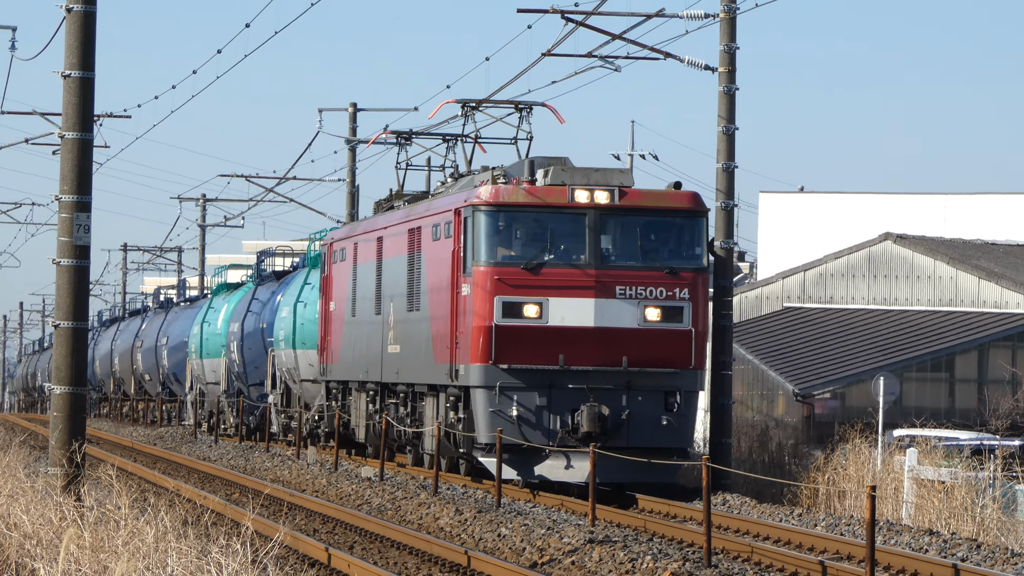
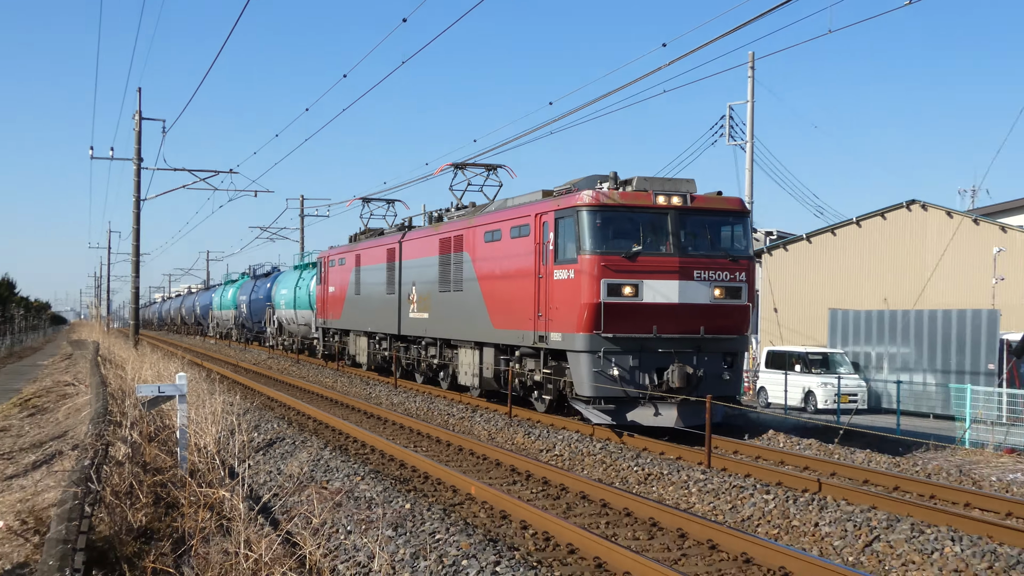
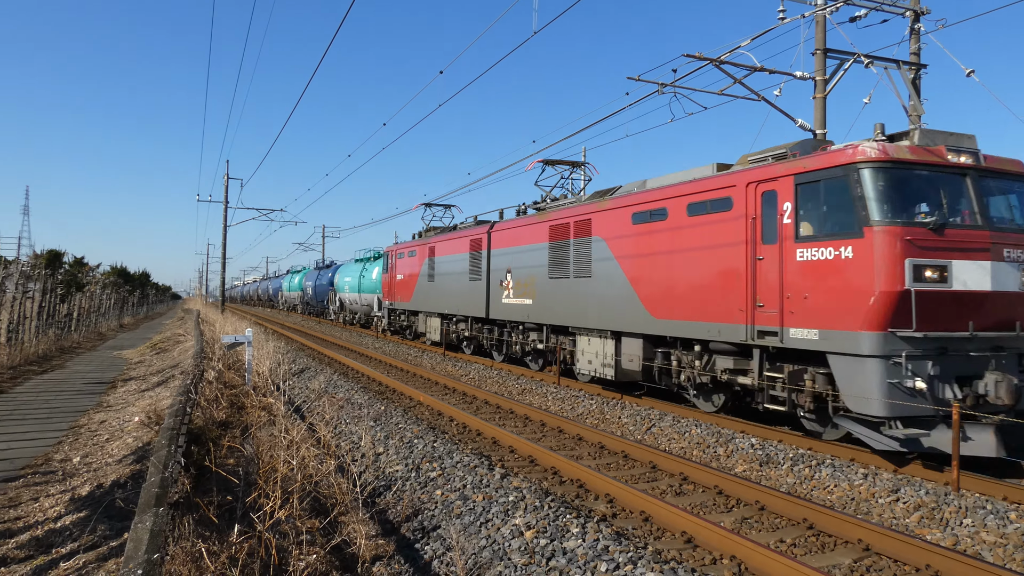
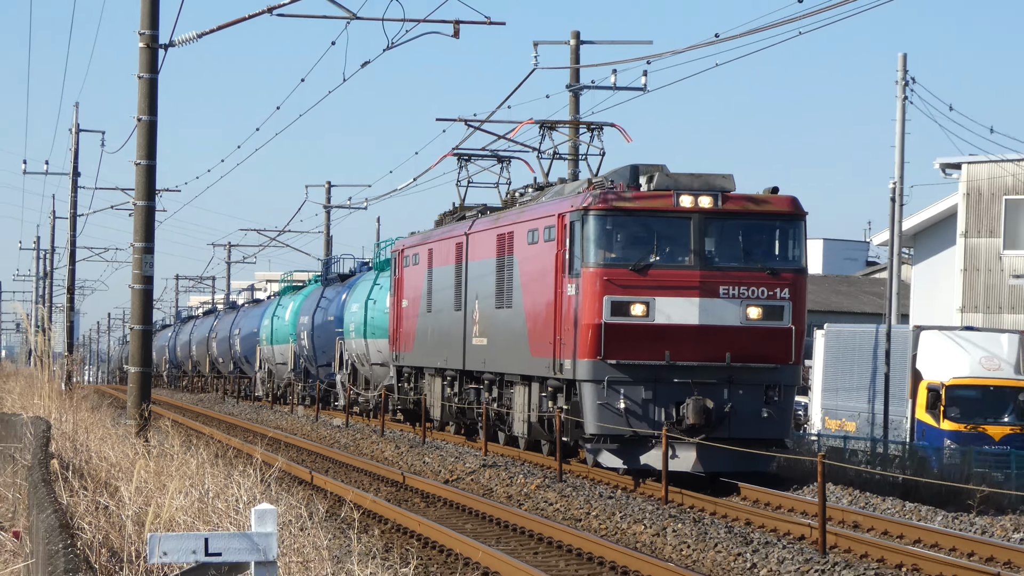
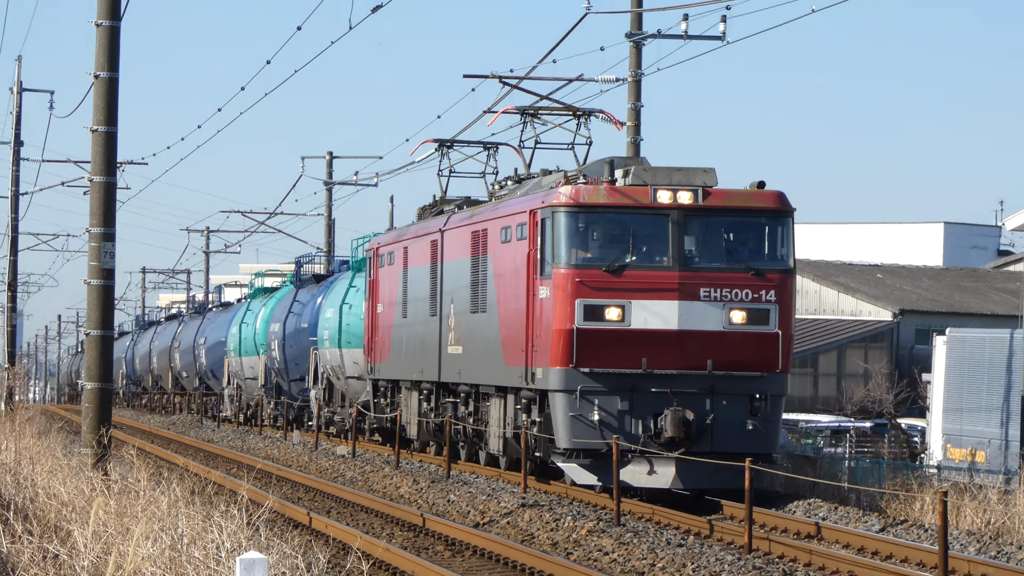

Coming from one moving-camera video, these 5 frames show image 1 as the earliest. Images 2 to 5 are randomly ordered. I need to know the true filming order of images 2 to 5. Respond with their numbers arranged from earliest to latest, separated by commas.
5, 4, 2, 3
